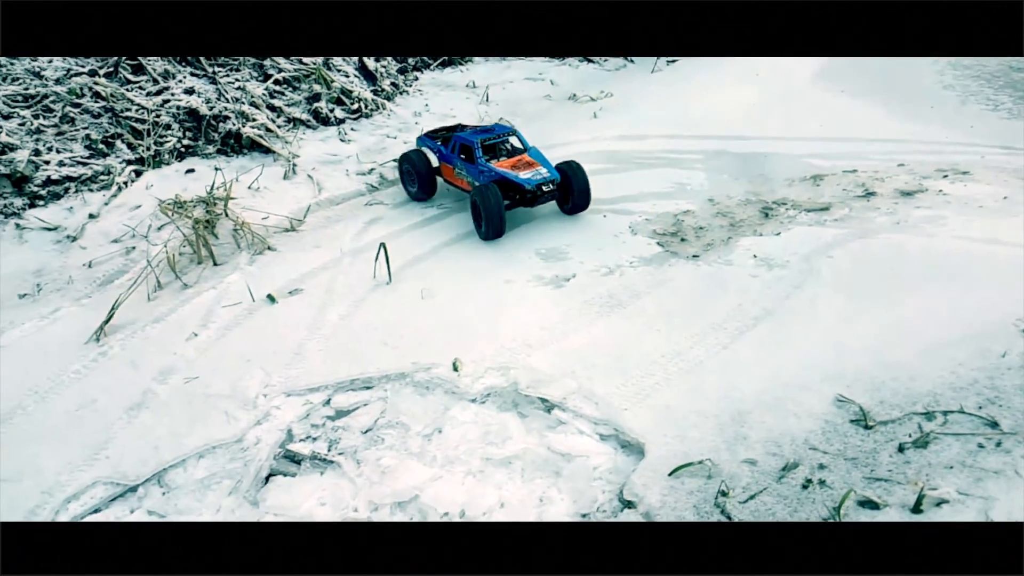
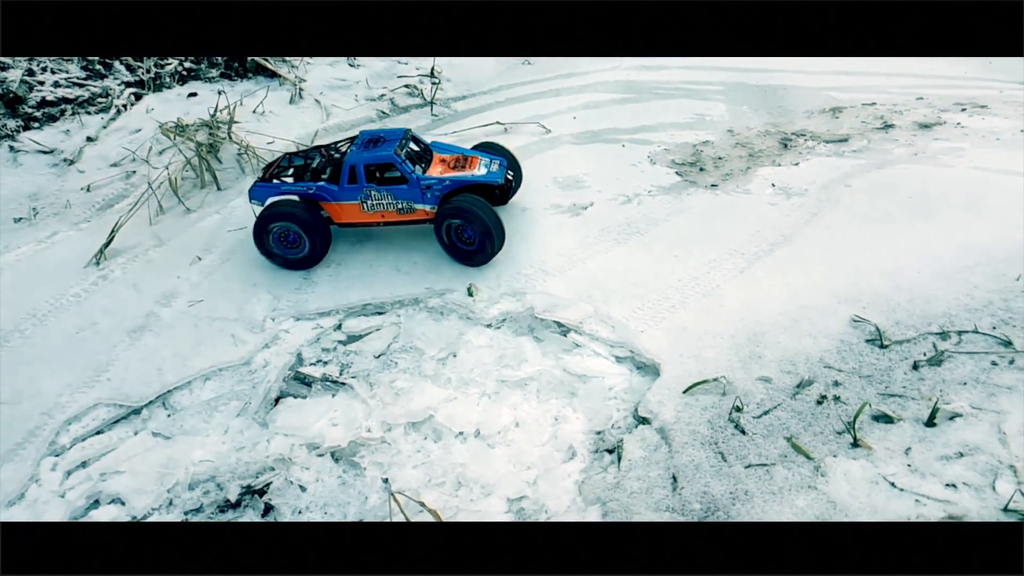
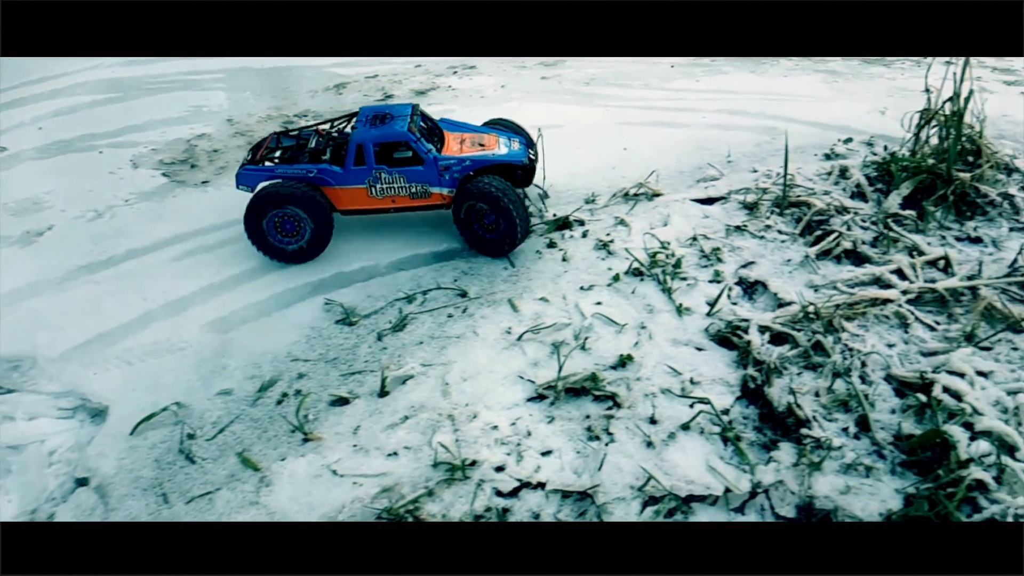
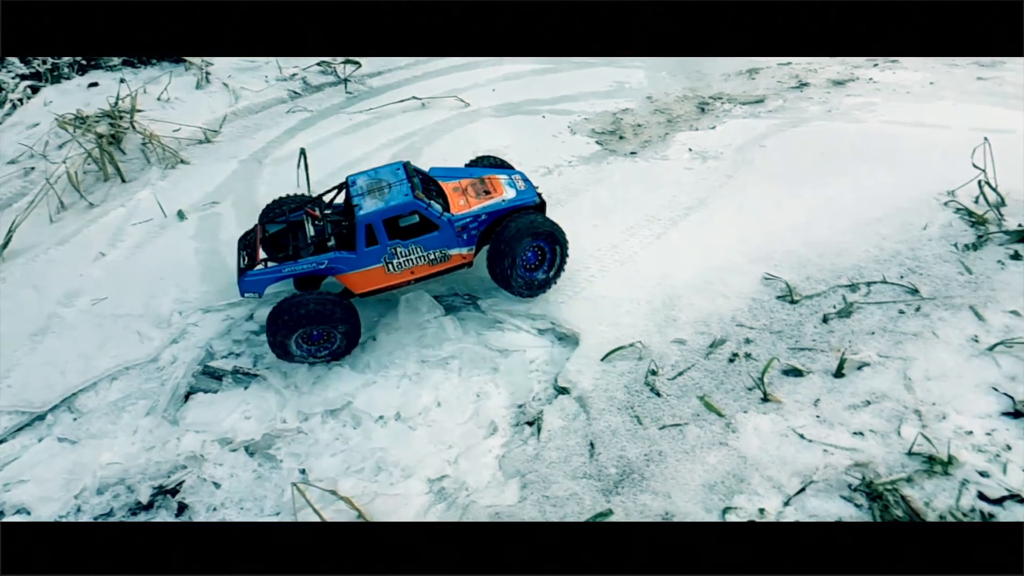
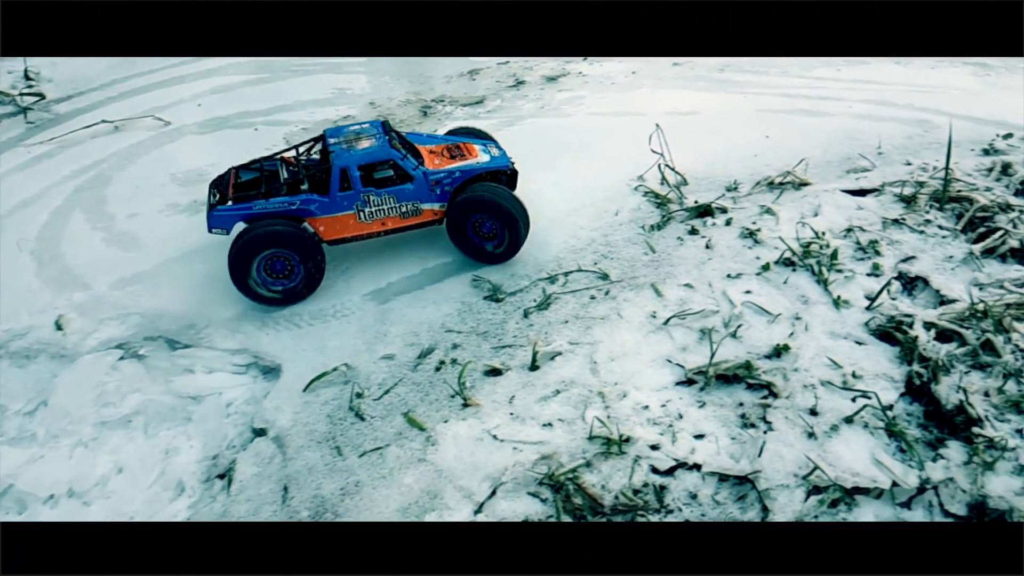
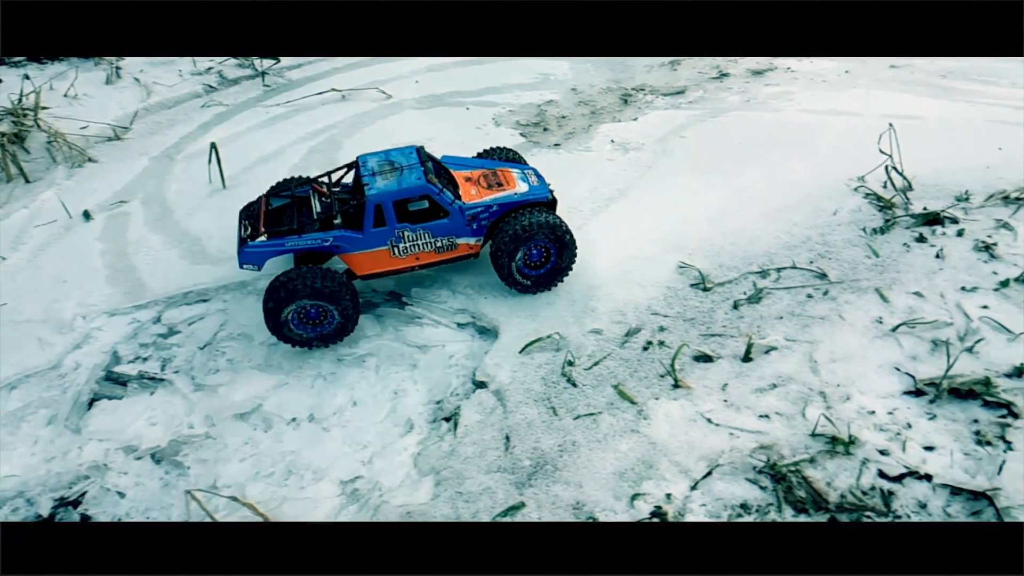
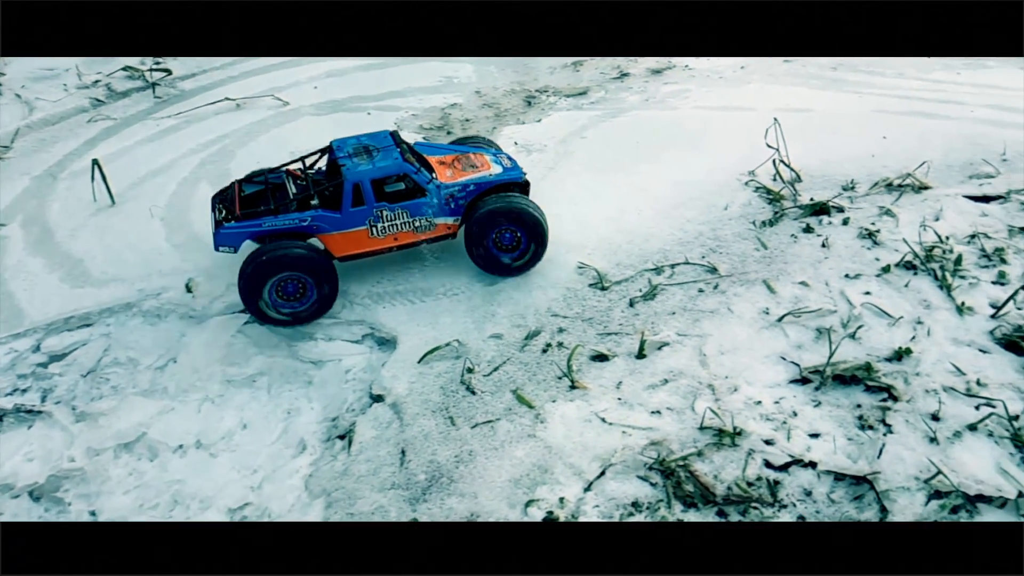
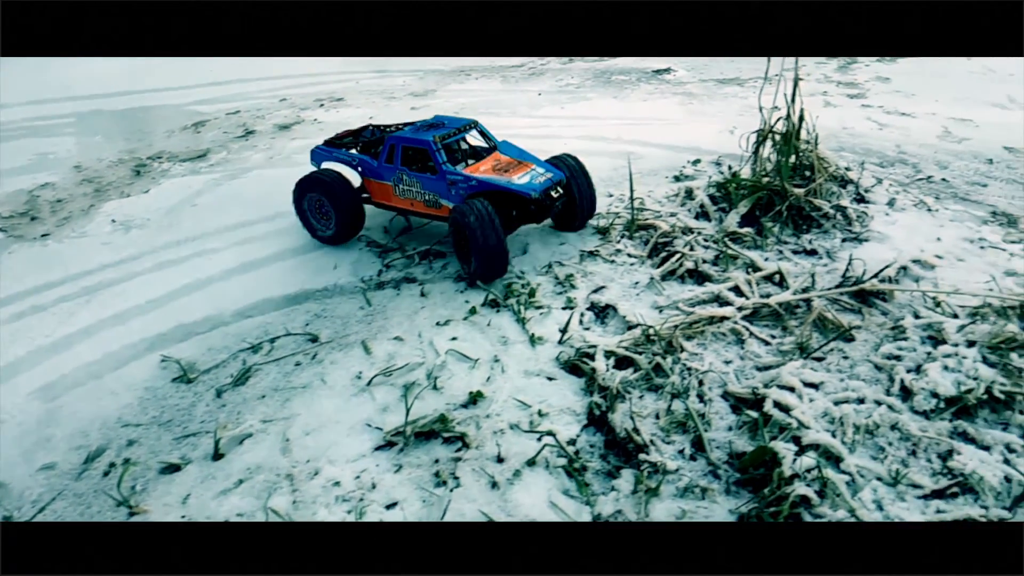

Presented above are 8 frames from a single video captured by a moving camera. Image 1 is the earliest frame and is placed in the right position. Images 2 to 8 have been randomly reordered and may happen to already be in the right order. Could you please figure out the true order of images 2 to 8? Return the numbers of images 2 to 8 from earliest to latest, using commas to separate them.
2, 4, 6, 7, 5, 3, 8
